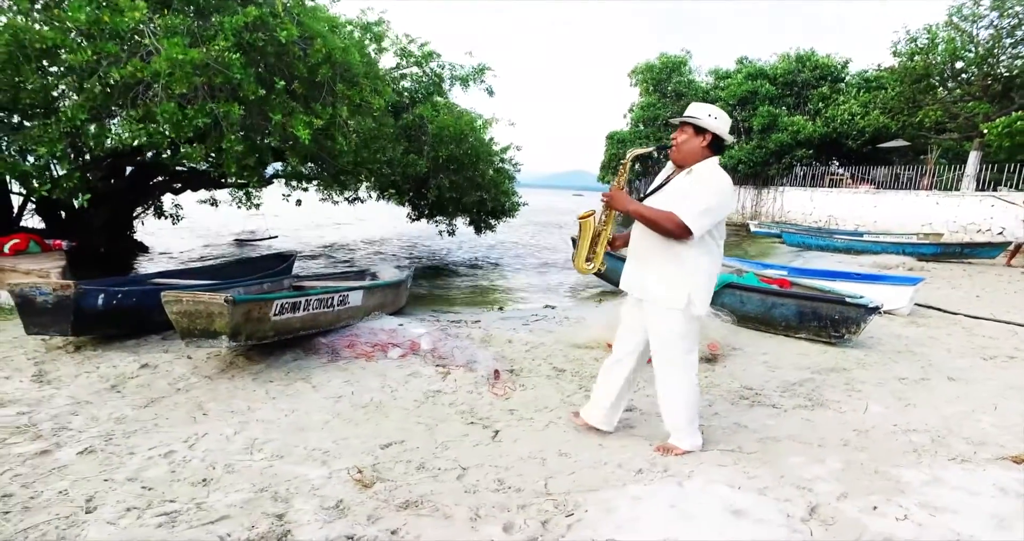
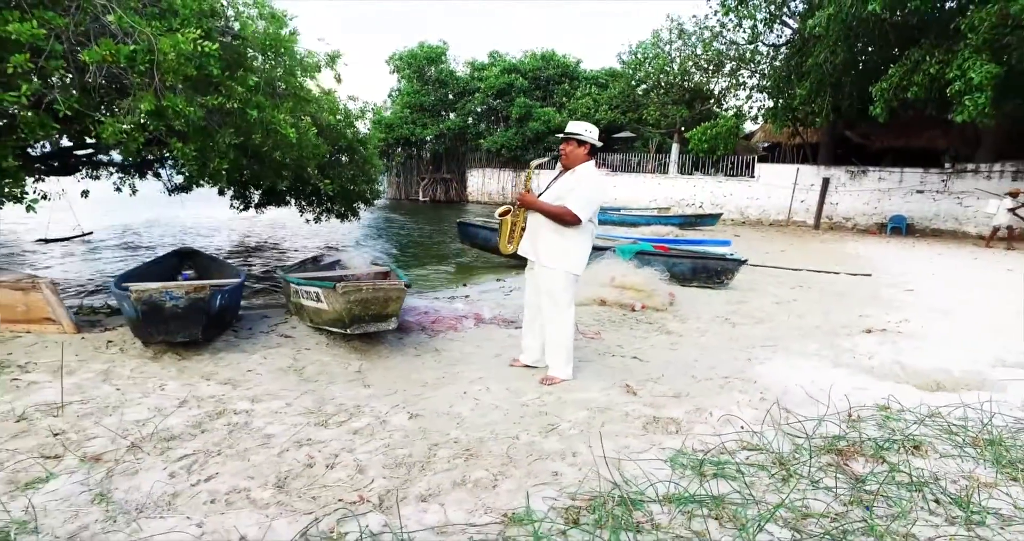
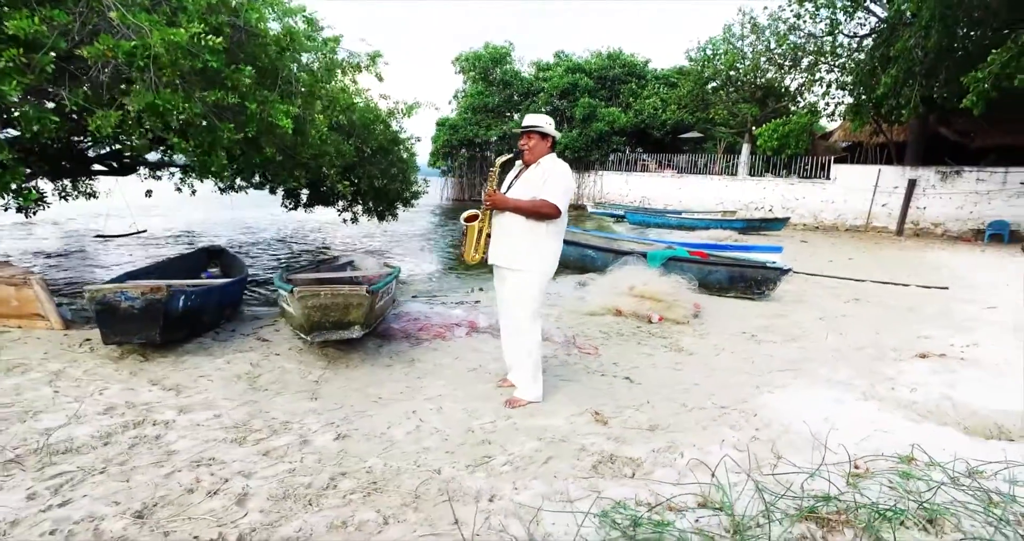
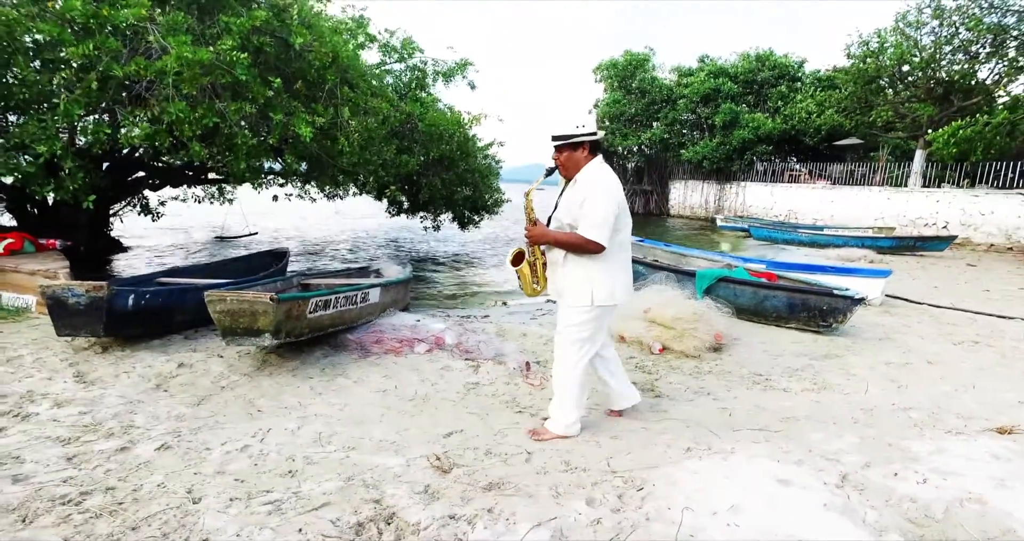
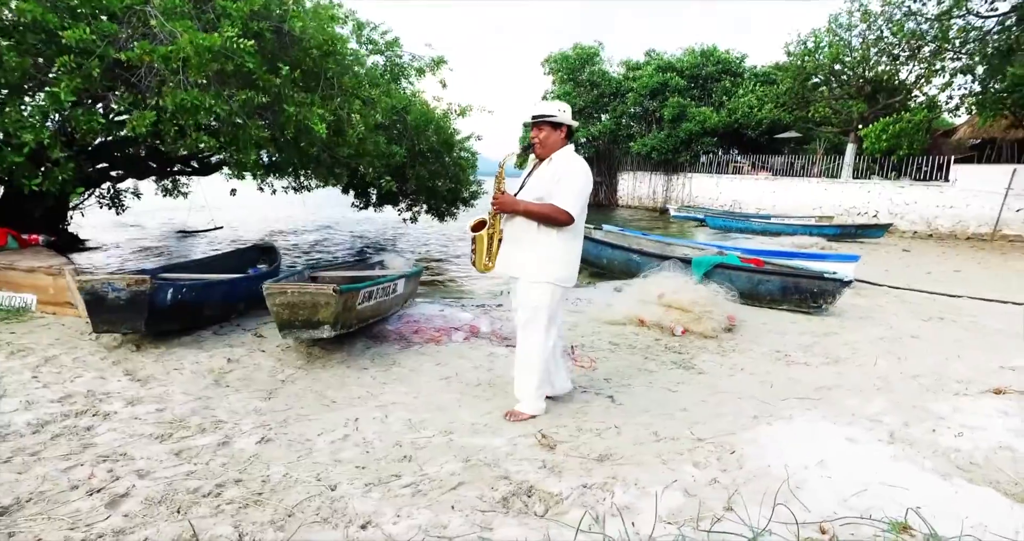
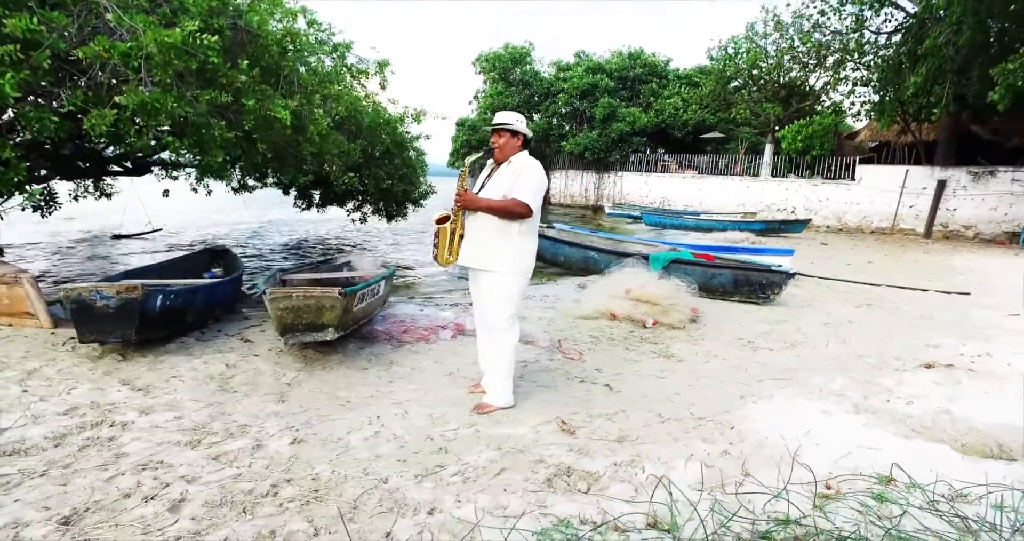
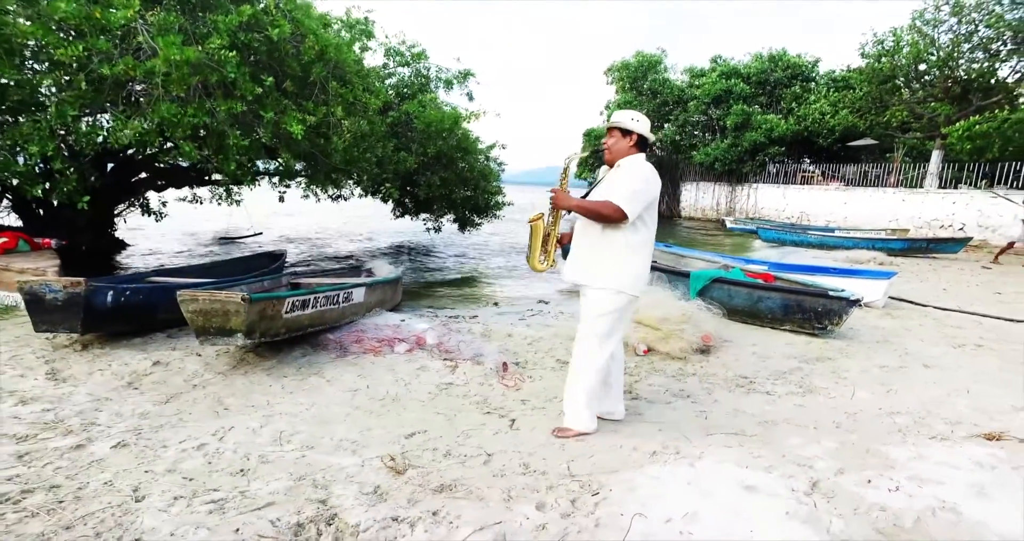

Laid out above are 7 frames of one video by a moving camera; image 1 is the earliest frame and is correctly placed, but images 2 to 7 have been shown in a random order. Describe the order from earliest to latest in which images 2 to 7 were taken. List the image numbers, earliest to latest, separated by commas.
7, 4, 5, 6, 3, 2
